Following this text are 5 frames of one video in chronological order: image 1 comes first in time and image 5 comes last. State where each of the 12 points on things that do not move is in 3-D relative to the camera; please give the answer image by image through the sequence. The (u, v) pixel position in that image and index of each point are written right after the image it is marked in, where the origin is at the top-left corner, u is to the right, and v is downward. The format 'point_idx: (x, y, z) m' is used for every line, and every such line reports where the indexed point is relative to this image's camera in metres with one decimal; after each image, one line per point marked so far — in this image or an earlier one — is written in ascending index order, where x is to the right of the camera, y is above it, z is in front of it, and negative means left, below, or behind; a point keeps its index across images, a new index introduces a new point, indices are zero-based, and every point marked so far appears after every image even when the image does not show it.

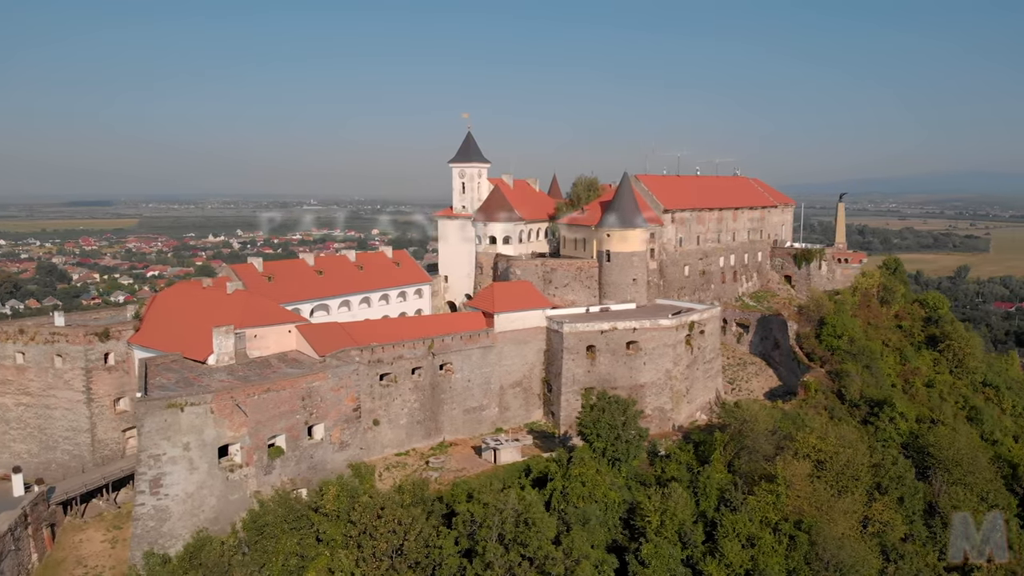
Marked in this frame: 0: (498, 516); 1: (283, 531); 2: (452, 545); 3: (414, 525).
0: (-0.2, -6.0, +19.3) m
1: (-5.9, -6.2, +18.8) m
2: (-1.5, -6.7, +18.8) m
3: (-2.4, -6.1, +18.6) m
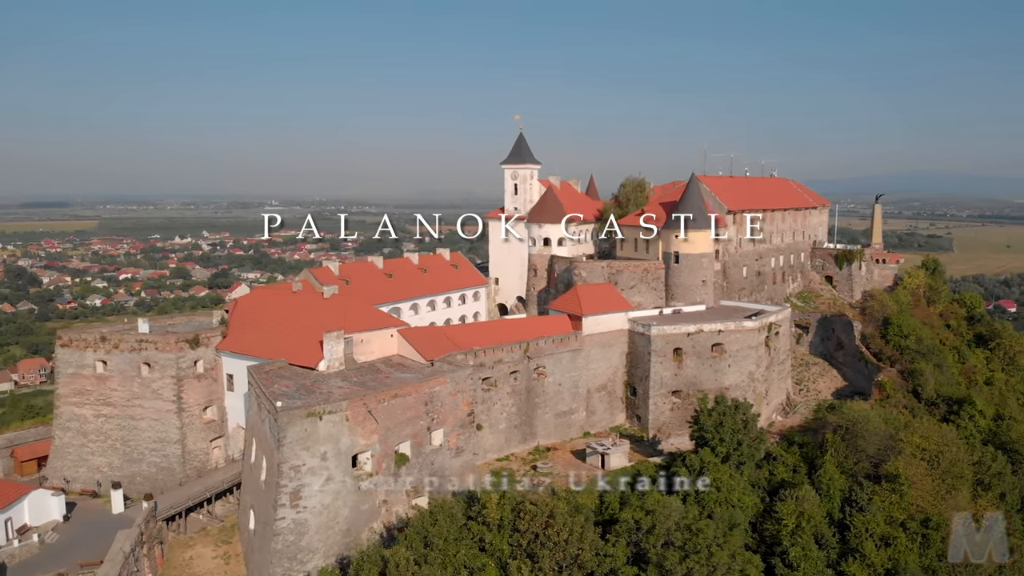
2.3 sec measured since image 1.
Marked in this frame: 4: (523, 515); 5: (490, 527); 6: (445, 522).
0: (+4.1, -6.1, +18.9) m
1: (-1.5, -6.4, +18.2) m
2: (+2.8, -6.8, +18.4) m
3: (+1.9, -6.2, +18.2) m
4: (+0.3, -5.9, +18.5) m
5: (-0.5, -6.2, +18.7) m
6: (-1.7, -6.0, +18.5) m
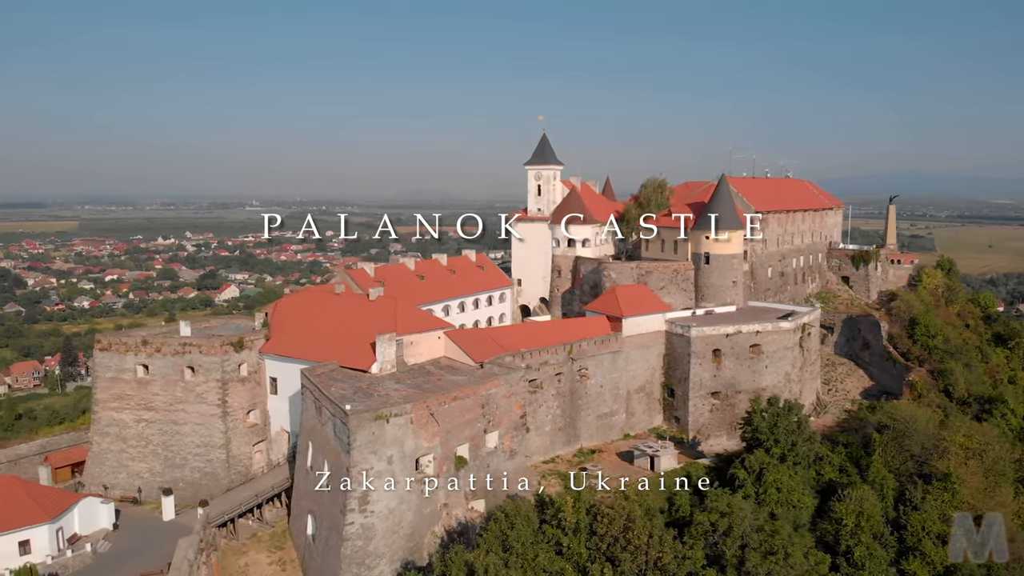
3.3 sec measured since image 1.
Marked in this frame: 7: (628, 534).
0: (+6.0, -6.2, +18.9) m
1: (+0.4, -6.4, +18.0) m
2: (+4.8, -6.8, +18.4) m
3: (+3.8, -6.3, +18.1) m
4: (+2.3, -5.9, +18.4) m
5: (+1.4, -6.2, +18.6) m
6: (+0.3, -6.0, +18.3) m
7: (+2.9, -6.1, +17.9) m
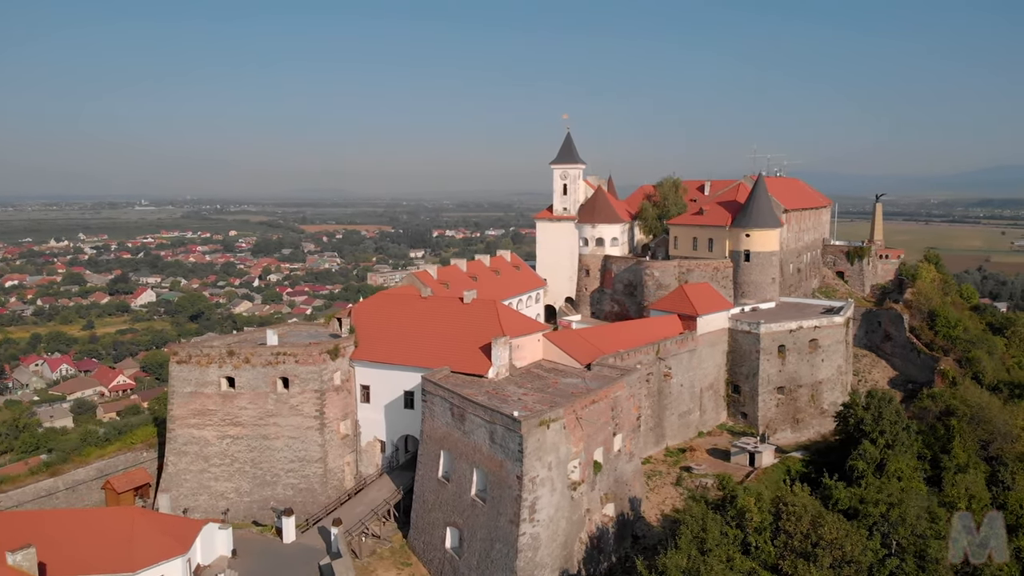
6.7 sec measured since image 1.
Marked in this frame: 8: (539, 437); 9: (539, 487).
0: (+10.7, -6.1, +19.6) m
1: (+5.2, -6.4, +18.0) m
2: (+9.5, -6.8, +18.9) m
3: (+8.6, -6.2, +18.5) m
4: (+7.0, -5.9, +18.6) m
5: (+6.1, -6.2, +18.7) m
6: (+5.0, -6.0, +18.3) m
7: (+7.7, -6.1, +18.1) m
8: (+0.7, -4.1, +19.5) m
9: (+0.7, -5.4, +19.5) m
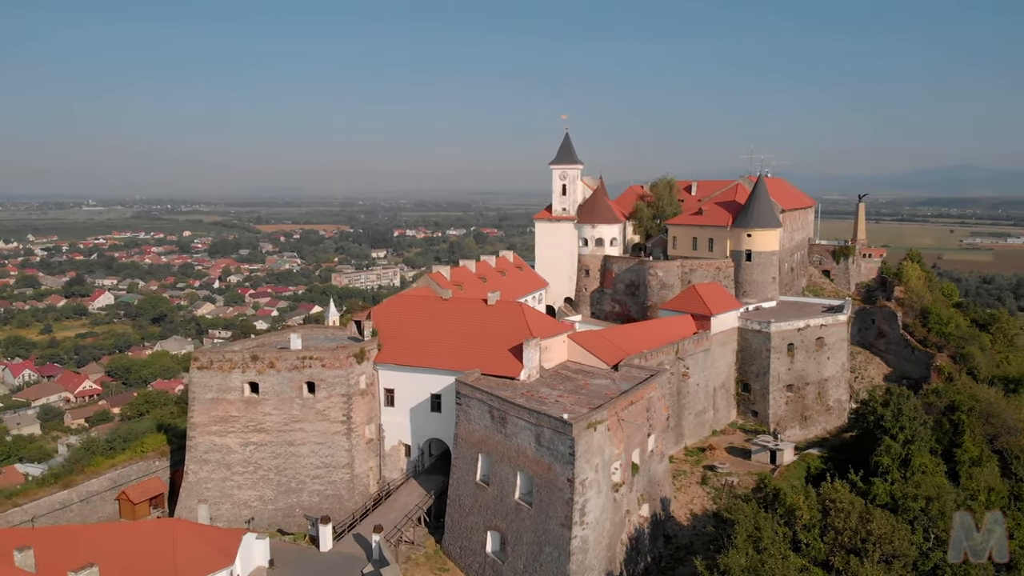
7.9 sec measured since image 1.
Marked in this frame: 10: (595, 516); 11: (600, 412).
0: (+12.0, -6.1, +20.0) m
1: (+6.6, -6.4, +18.2) m
2: (+10.9, -6.8, +19.3) m
3: (+9.9, -6.2, +18.9) m
4: (+8.3, -5.9, +18.9) m
5: (+7.5, -6.2, +18.9) m
6: (+6.4, -6.1, +18.5) m
7: (+9.0, -6.1, +18.5) m
8: (+2.0, -4.1, +19.5) m
9: (+2.0, -5.4, +19.4) m
10: (+2.2, -6.2, +19.8) m
11: (+2.5, -3.5, +20.0) m
